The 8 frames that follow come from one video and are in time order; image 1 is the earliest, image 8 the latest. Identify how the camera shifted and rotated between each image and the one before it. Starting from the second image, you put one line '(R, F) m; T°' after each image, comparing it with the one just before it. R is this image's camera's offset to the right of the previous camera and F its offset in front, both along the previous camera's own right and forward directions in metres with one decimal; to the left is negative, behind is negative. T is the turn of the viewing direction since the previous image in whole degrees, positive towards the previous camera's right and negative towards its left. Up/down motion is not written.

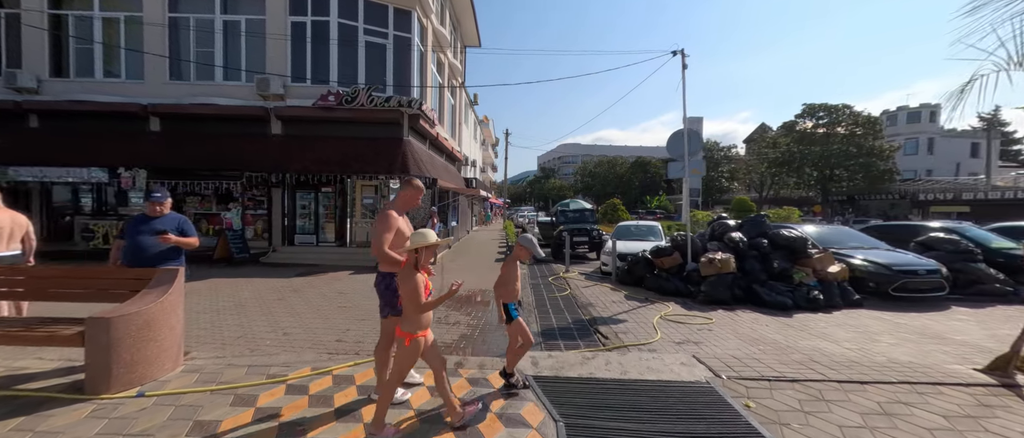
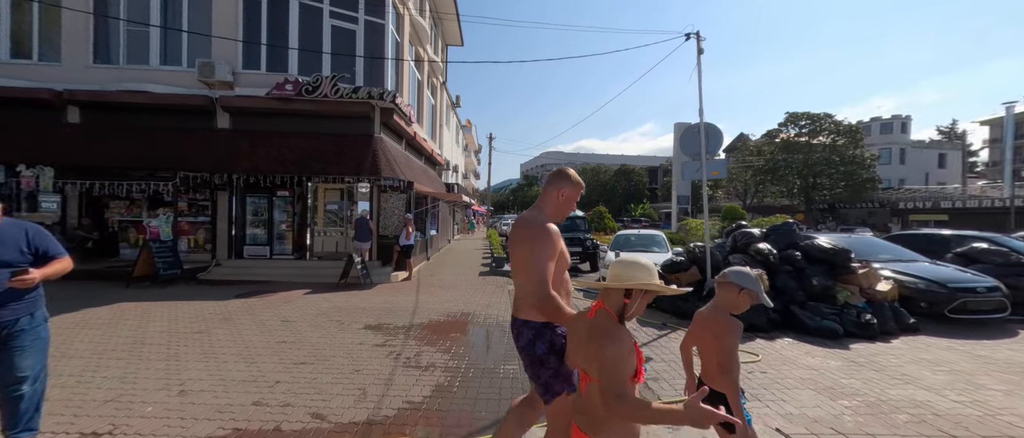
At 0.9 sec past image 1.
(-0.1, +1.5) m; +3°
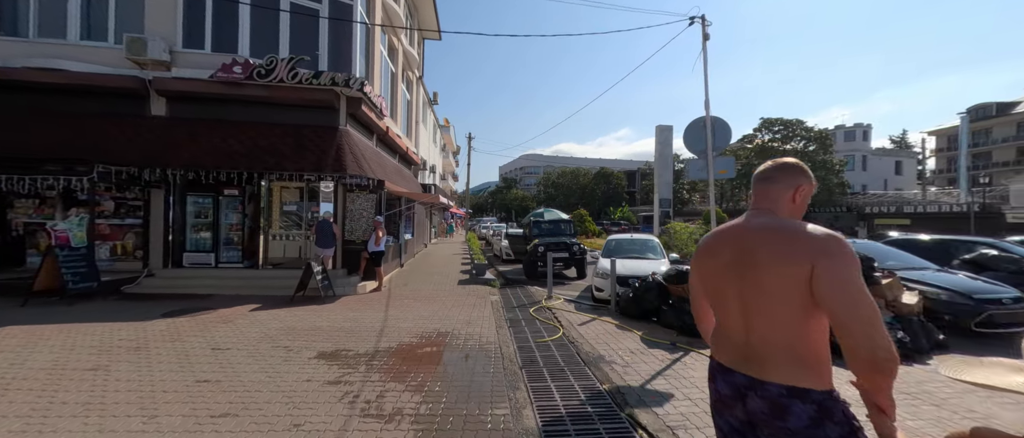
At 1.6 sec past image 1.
(-0.1, +1.0) m; +3°
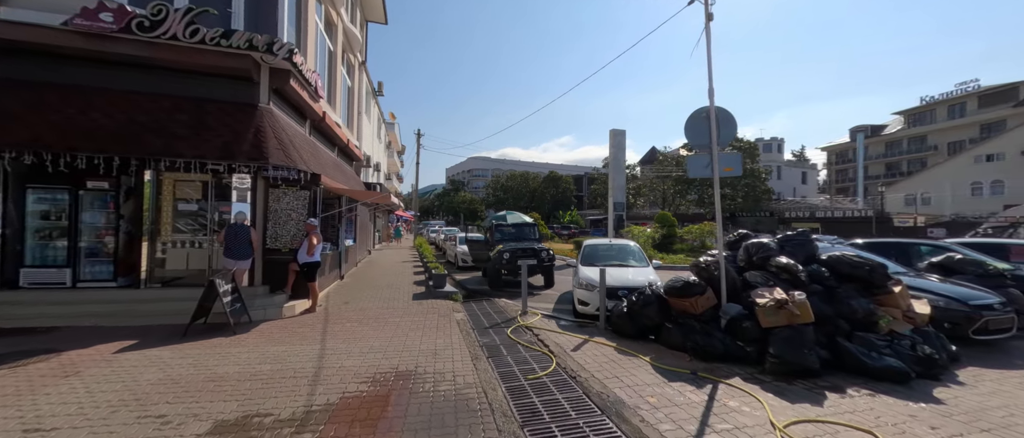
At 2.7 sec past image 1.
(-0.5, +1.4) m; +8°
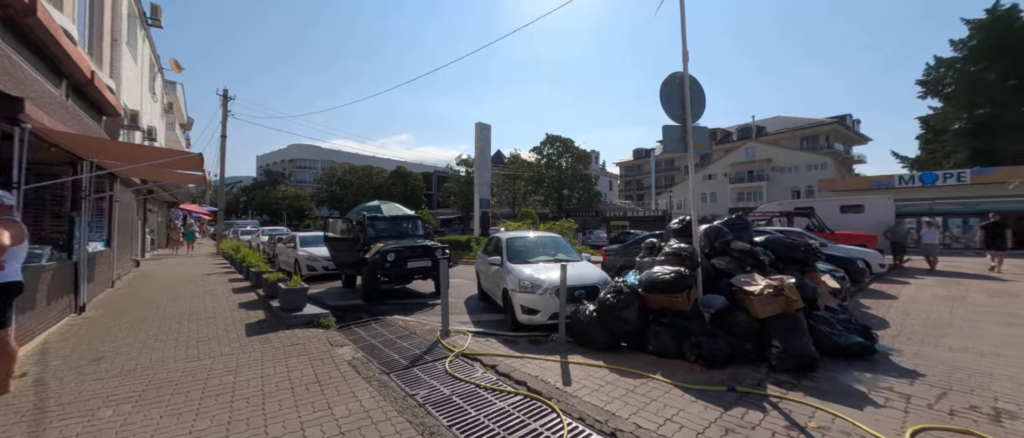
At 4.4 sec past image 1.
(-1.1, +2.3) m; +25°
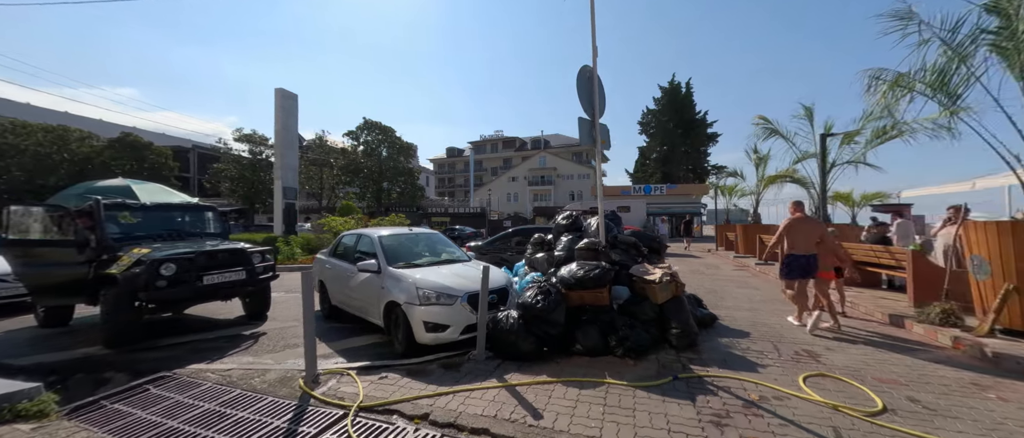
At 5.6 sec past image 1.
(-1.1, +1.2) m; +30°
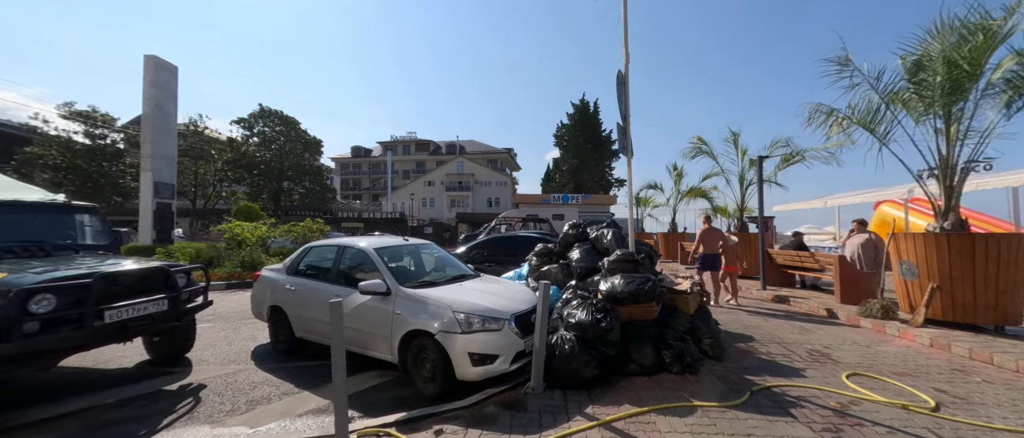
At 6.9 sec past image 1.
(-1.5, +0.8) m; +16°
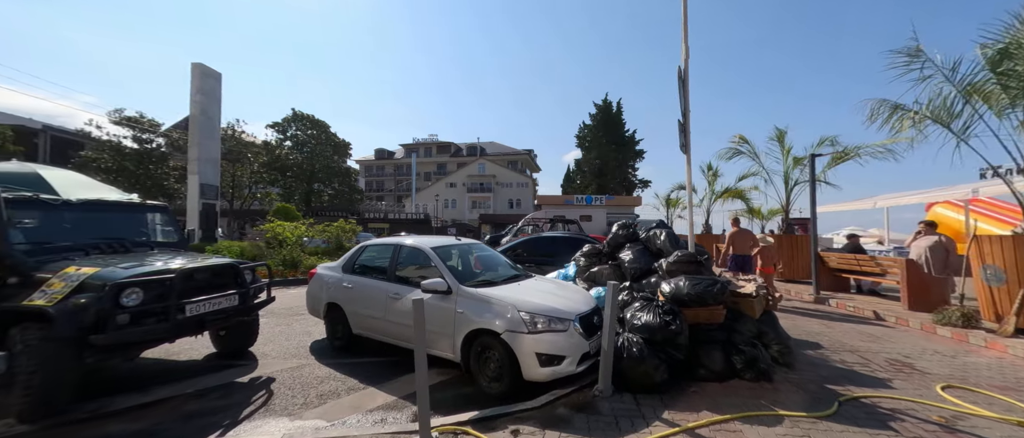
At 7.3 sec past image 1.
(-0.4, 0.0) m; -3°
